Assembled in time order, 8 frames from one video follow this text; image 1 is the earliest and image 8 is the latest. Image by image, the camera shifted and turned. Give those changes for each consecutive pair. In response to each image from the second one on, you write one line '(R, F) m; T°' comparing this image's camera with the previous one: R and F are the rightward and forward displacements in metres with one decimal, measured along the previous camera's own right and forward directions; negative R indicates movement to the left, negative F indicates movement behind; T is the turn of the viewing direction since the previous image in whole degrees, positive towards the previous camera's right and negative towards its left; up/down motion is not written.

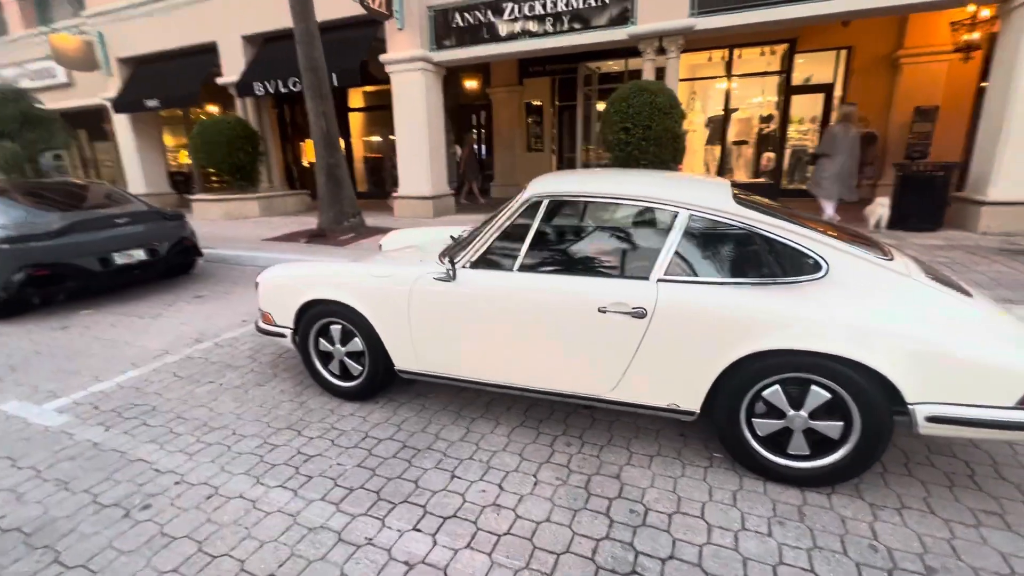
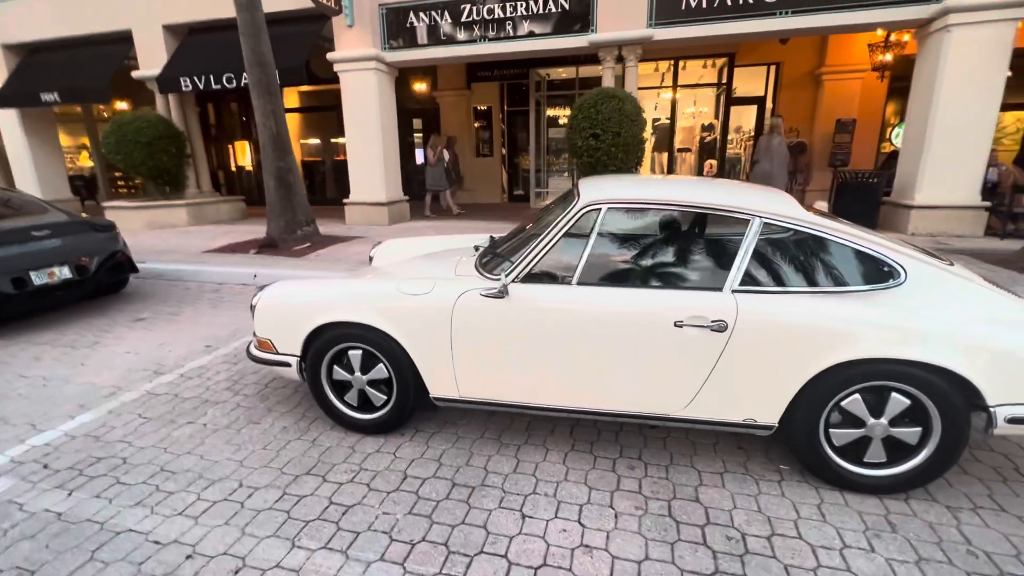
(-0.7, +0.3) m; +8°
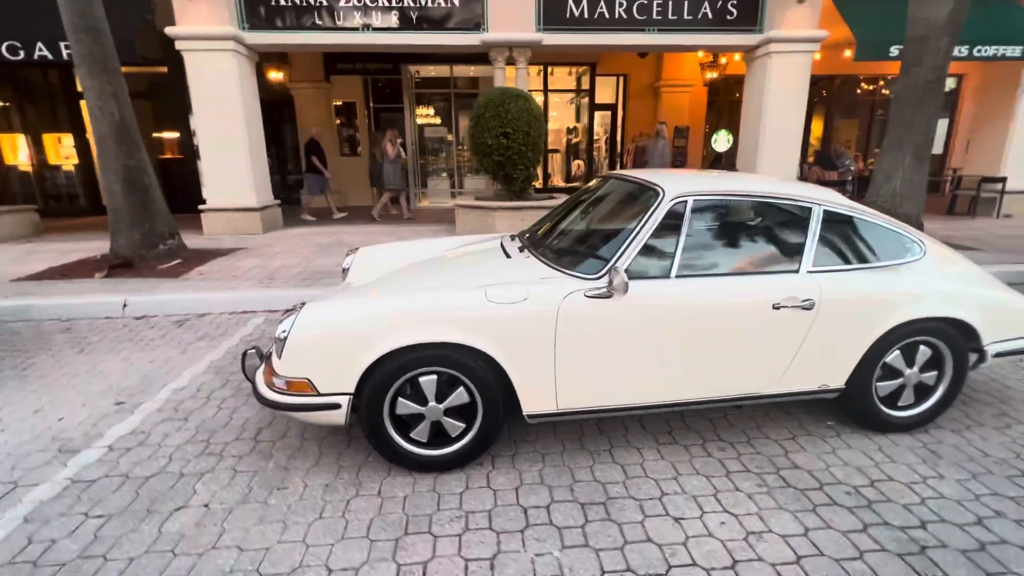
(-1.3, +0.4) m; +19°
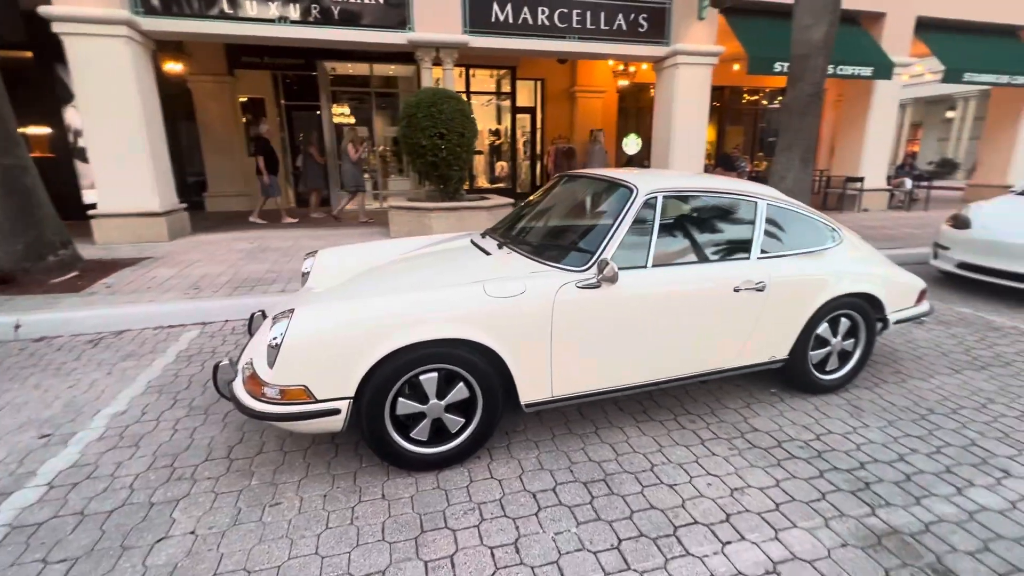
(-0.4, 0.0) m; +10°
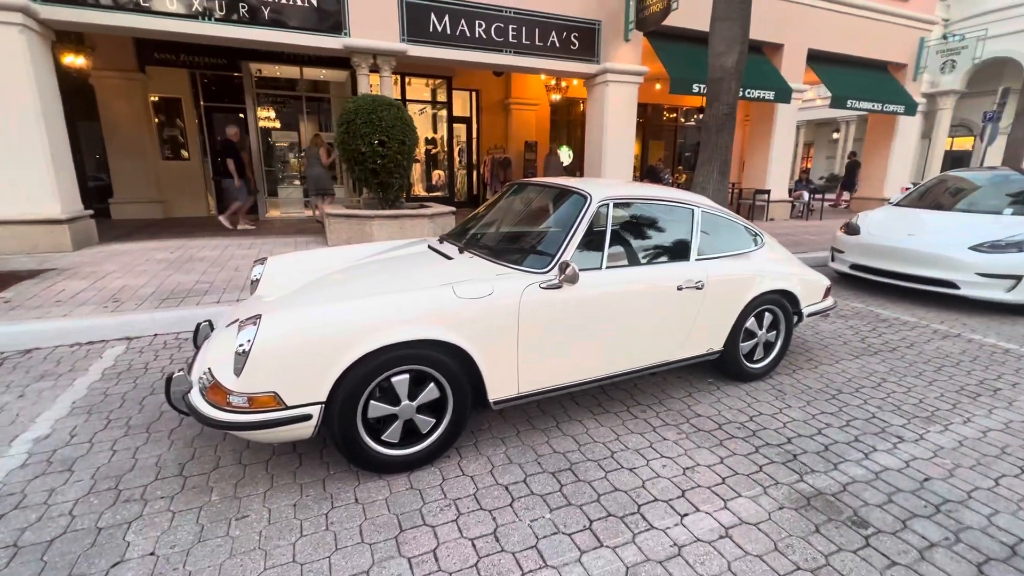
(-0.2, -0.1) m; +8°
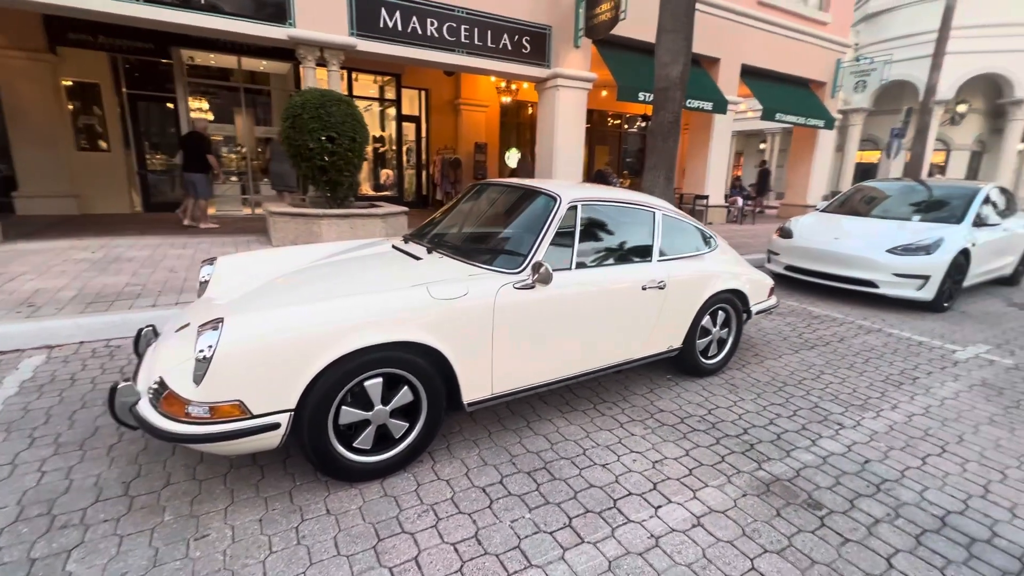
(-0.2, 0.0) m; +7°
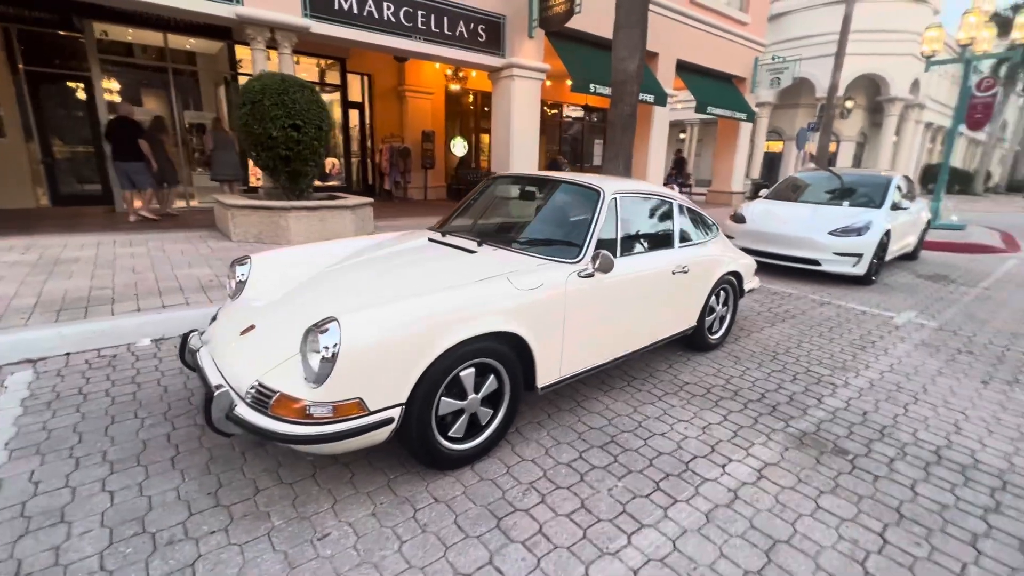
(-0.8, -0.1) m; +9°
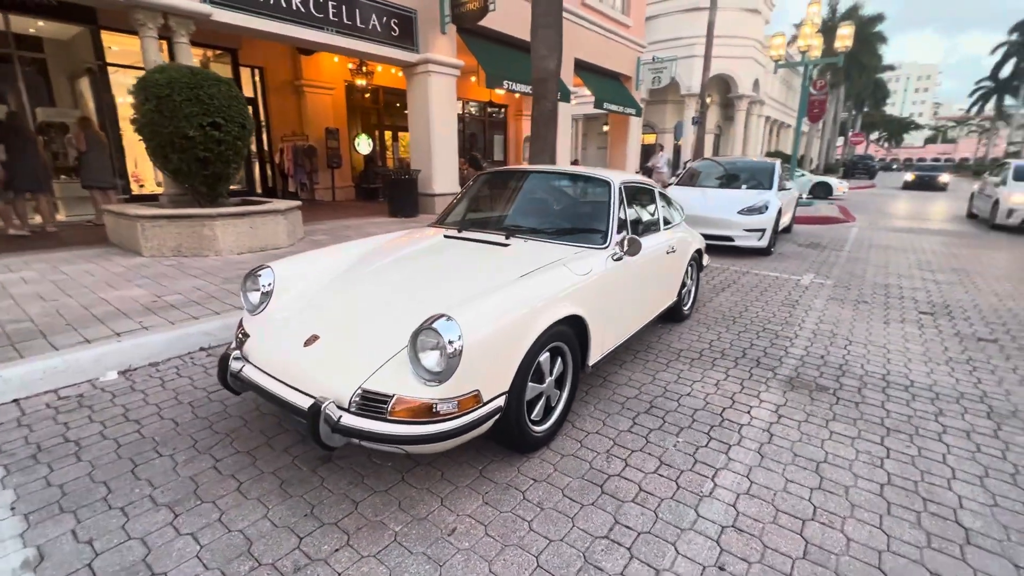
(-1.0, 0.0) m; +13°
